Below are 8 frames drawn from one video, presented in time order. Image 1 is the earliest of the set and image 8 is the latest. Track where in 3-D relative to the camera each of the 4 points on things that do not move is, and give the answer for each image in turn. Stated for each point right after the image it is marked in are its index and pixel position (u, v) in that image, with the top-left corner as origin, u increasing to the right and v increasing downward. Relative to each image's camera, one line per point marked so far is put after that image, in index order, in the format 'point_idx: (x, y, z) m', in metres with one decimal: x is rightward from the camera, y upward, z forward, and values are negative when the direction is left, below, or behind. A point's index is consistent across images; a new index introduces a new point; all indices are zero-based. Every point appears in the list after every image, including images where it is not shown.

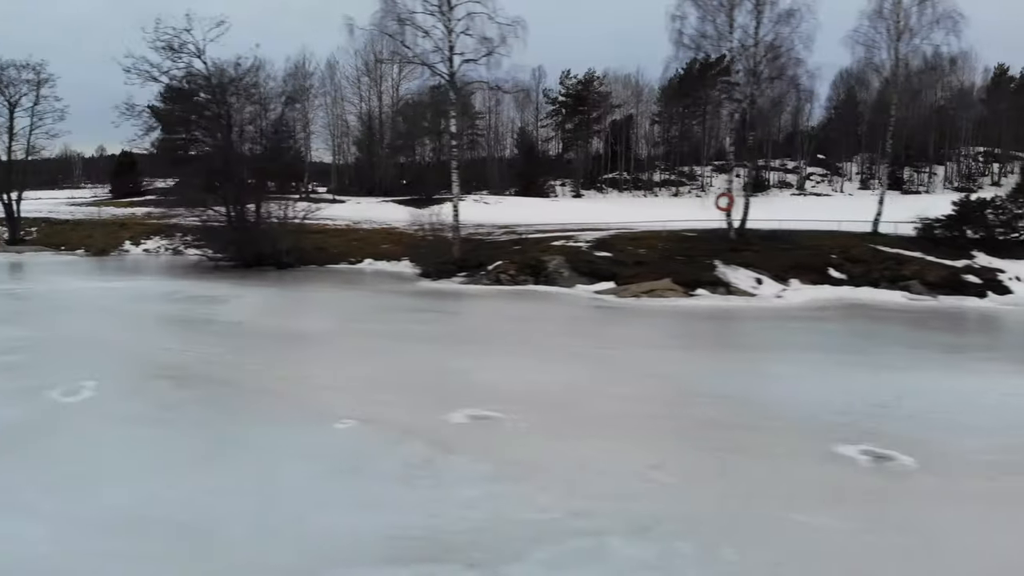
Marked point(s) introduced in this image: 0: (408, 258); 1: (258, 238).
0: (-3.2, +0.9, +17.6) m
1: (-7.7, +1.5, +17.7) m
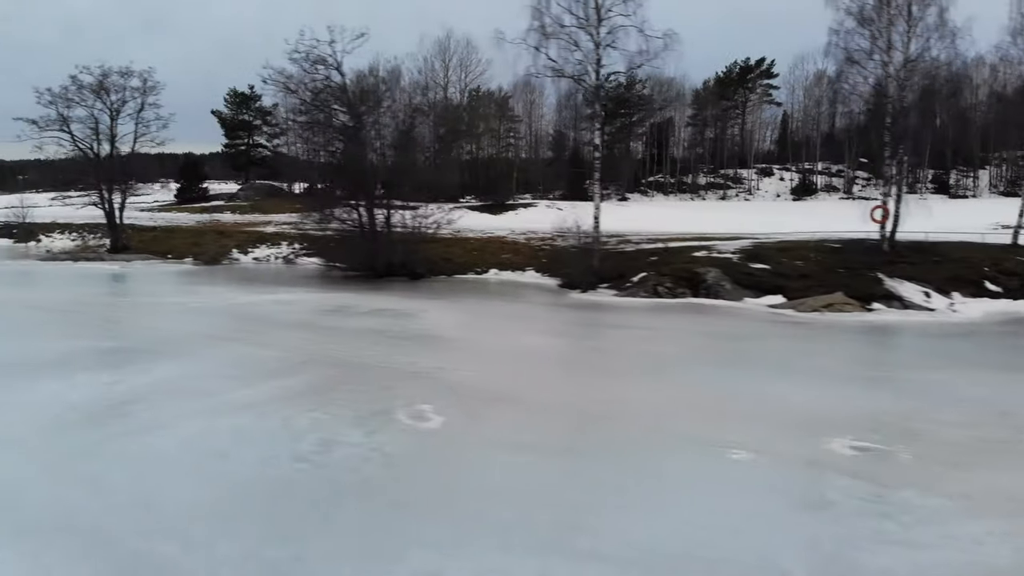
0: (+0.6, +0.6, +17.7) m
1: (-3.9, +1.2, +17.8) m
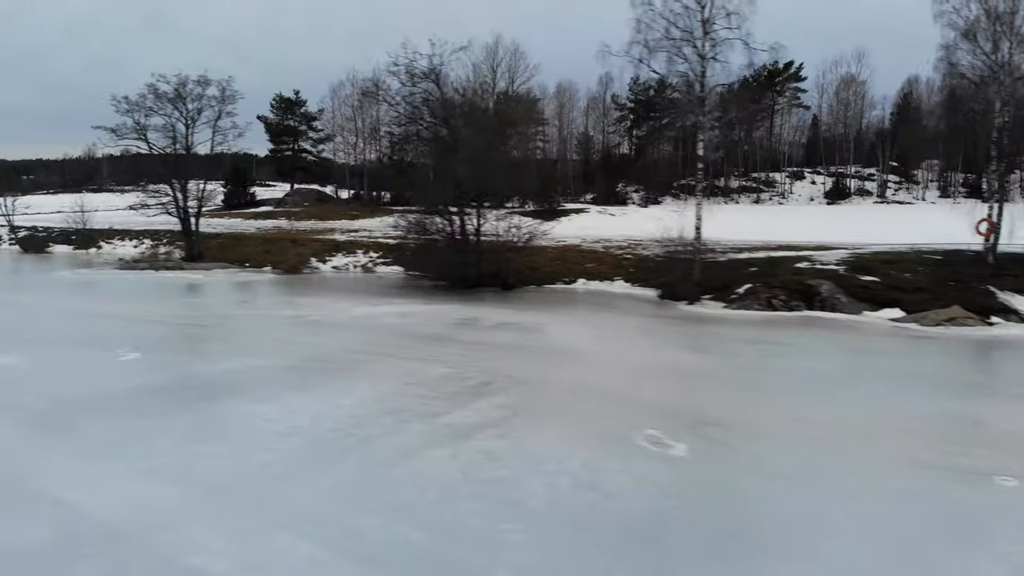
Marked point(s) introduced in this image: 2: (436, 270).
0: (+3.4, +0.3, +17.8) m
1: (-1.2, +0.9, +17.8) m
2: (-2.2, +0.7, +17.5) m
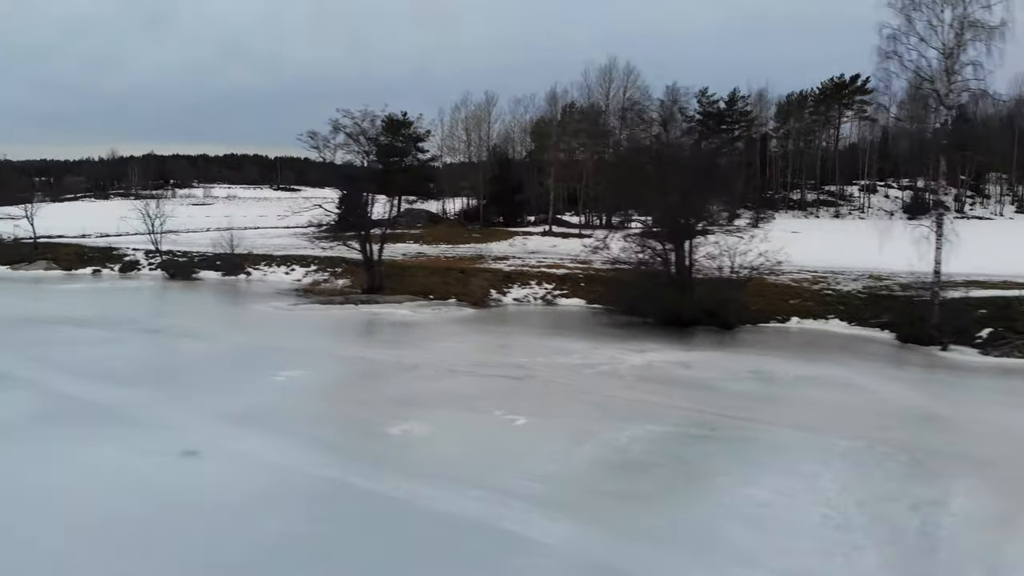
0: (+9.9, -0.9, +18.1) m
1: (+5.4, -0.2, +18.2) m
2: (+4.3, -0.5, +17.8) m
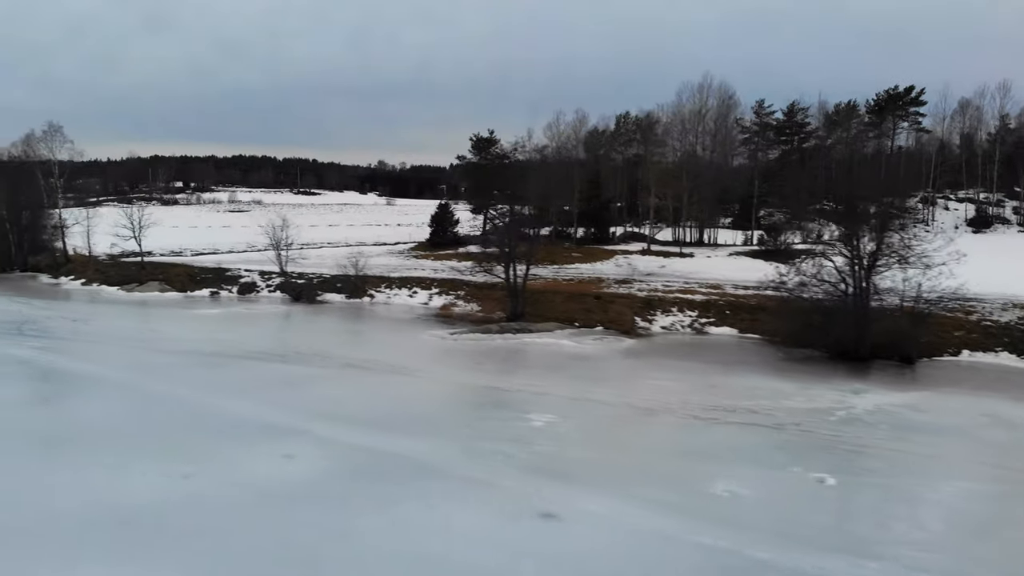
0: (+15.3, -1.9, +18.4) m
1: (+10.8, -1.3, +18.4) m
2: (+9.7, -1.5, +18.1) m
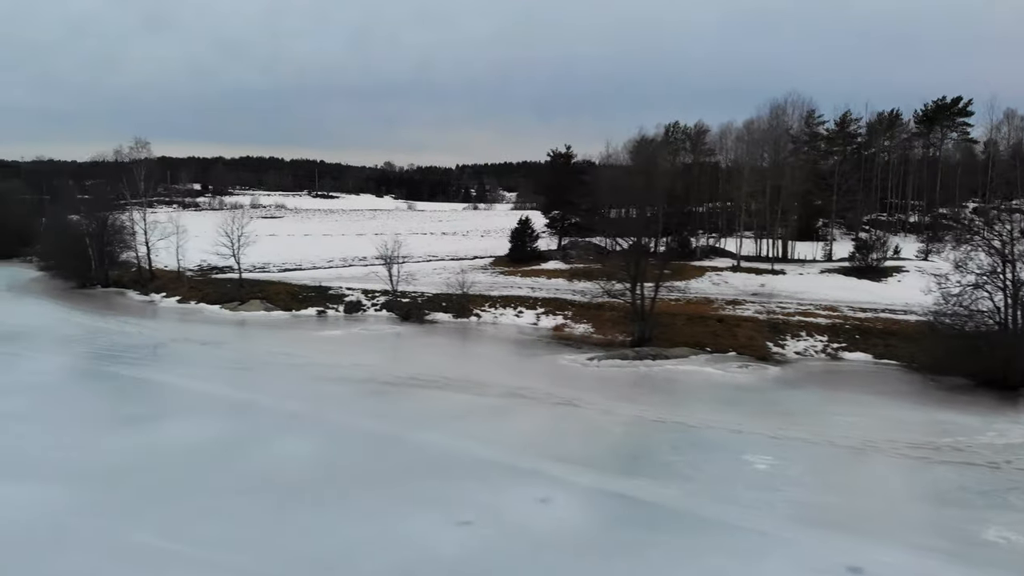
0: (+20.1, -2.8, +18.7) m
1: (+15.6, -2.2, +18.7) m
2: (+14.5, -2.4, +18.4) m
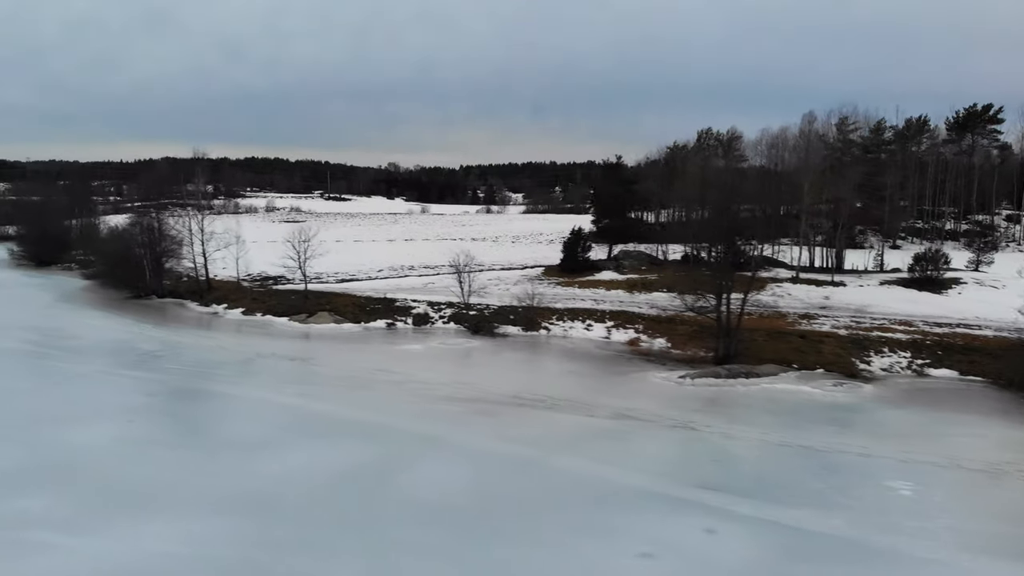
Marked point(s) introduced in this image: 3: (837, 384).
0: (+23.3, -3.4, +18.9) m
1: (+18.8, -2.8, +18.9) m
2: (+17.7, -3.0, +18.6) m
3: (+10.9, -3.5, +20.1) m
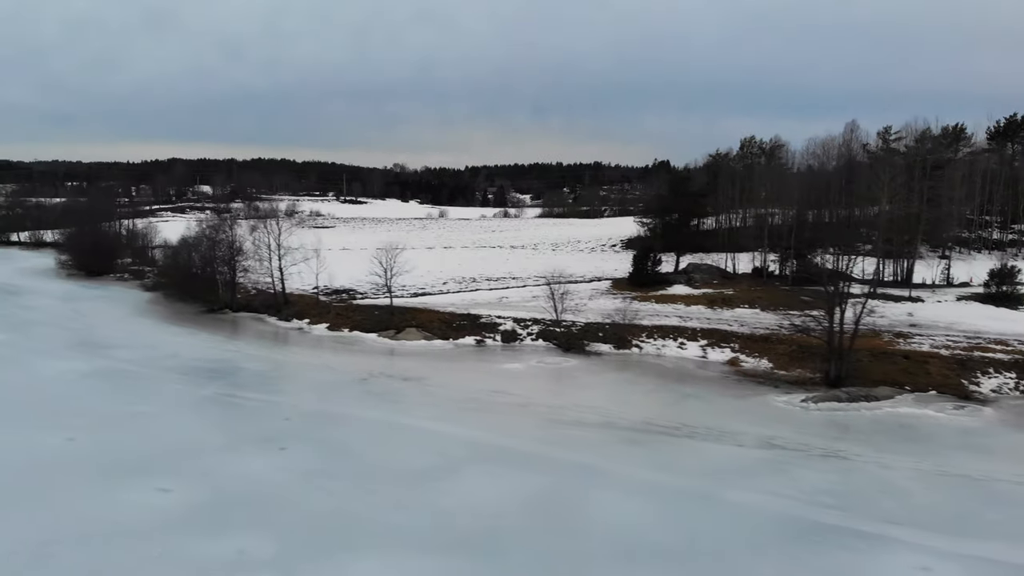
0: (+27.5, -4.2, +19.2) m
1: (+23.0, -3.6, +19.2) m
2: (+22.0, -3.9, +18.9) m
3: (+15.2, -4.3, +20.4) m
